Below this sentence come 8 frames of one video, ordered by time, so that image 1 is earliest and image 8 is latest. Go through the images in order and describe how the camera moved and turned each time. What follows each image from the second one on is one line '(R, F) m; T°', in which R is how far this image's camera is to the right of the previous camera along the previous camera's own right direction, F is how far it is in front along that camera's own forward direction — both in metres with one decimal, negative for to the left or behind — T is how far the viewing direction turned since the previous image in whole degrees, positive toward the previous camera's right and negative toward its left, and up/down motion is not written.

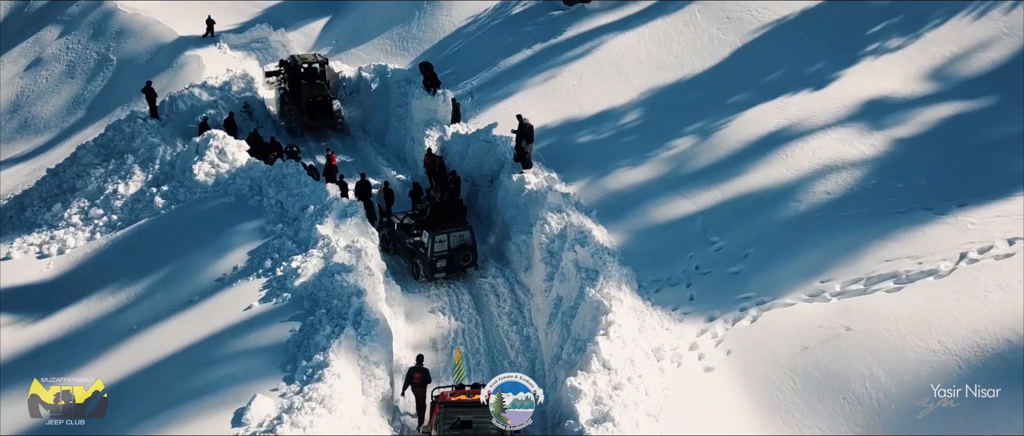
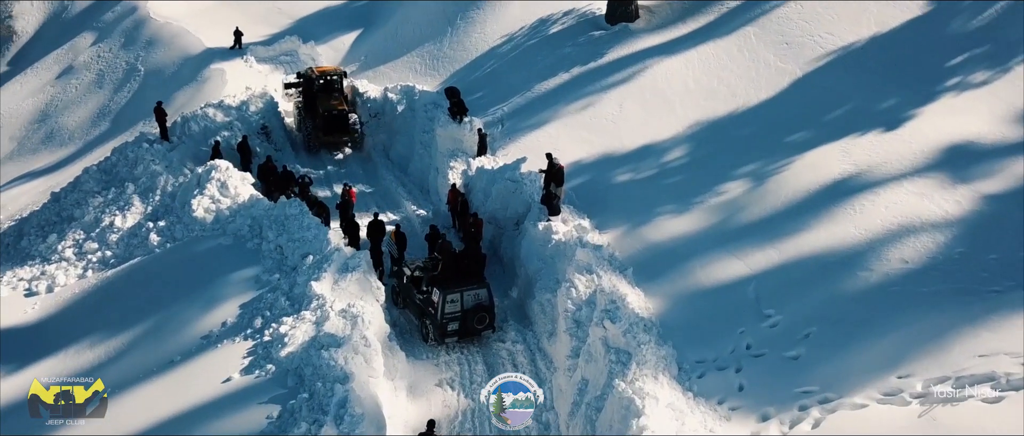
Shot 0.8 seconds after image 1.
(+0.3, +1.7) m; -3°
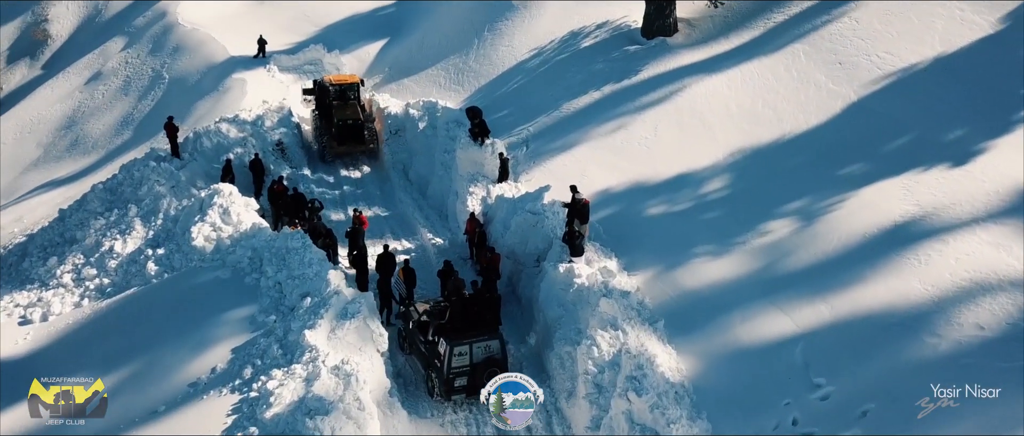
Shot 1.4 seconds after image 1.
(+0.3, +1.3) m; -3°
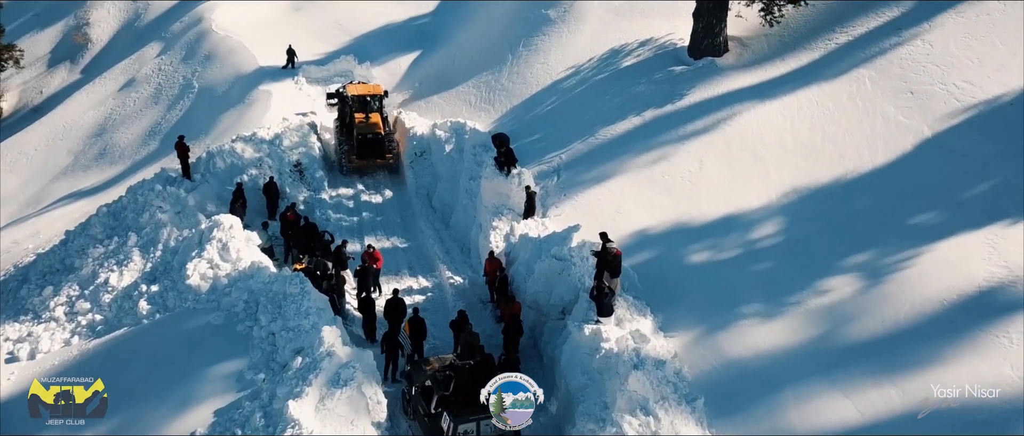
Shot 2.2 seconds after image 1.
(+0.3, +1.5) m; -3°
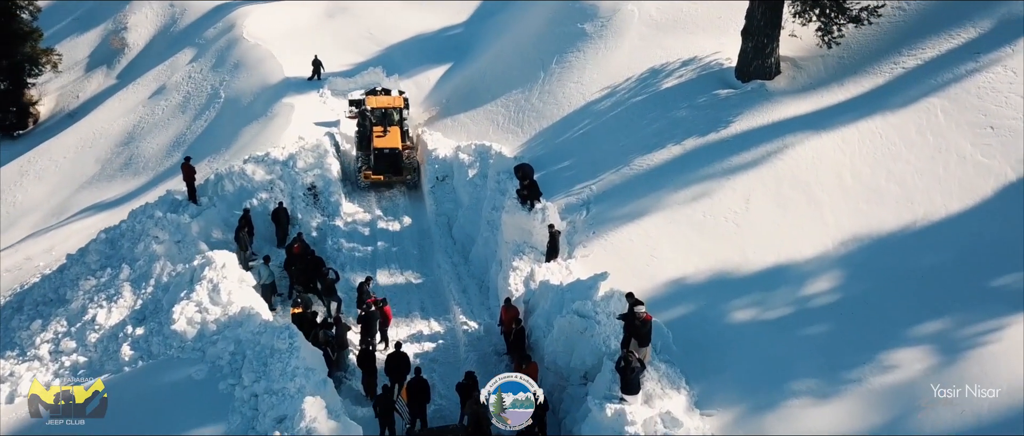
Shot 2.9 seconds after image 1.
(+0.3, +1.4) m; -3°
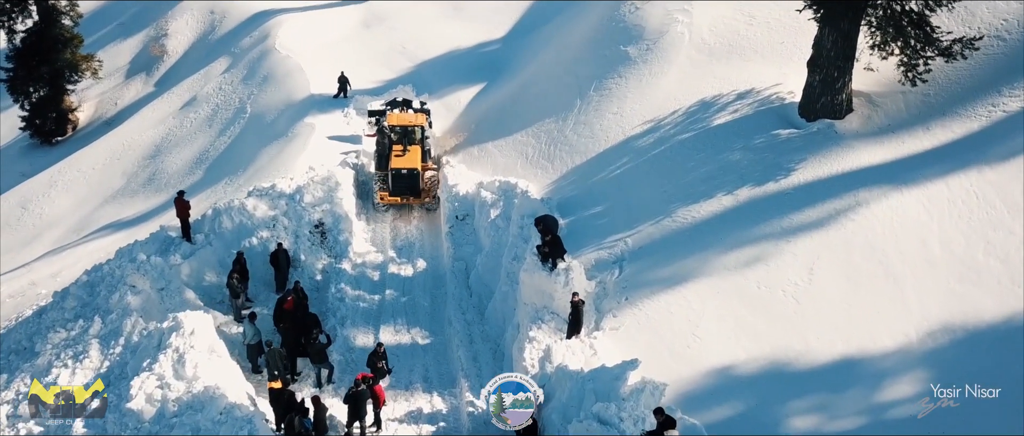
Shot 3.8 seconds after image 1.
(+0.5, +2.0) m; -4°
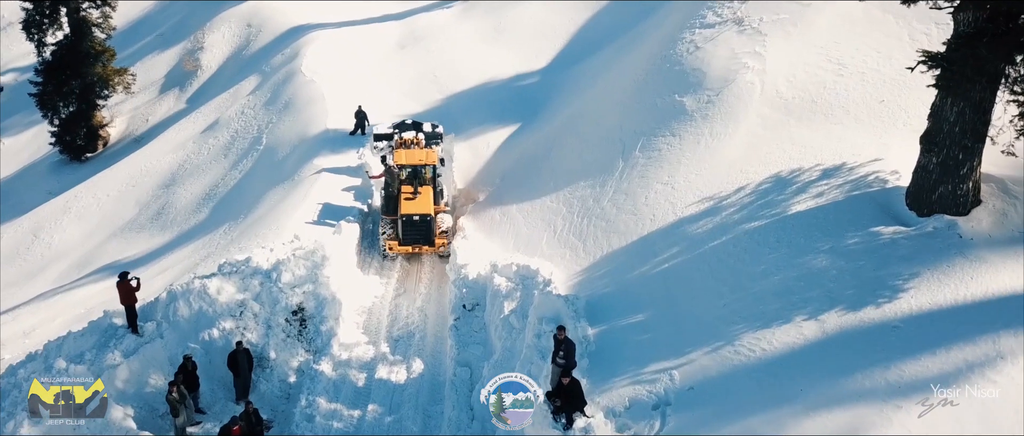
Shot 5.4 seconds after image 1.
(+0.6, +3.2) m; -4°
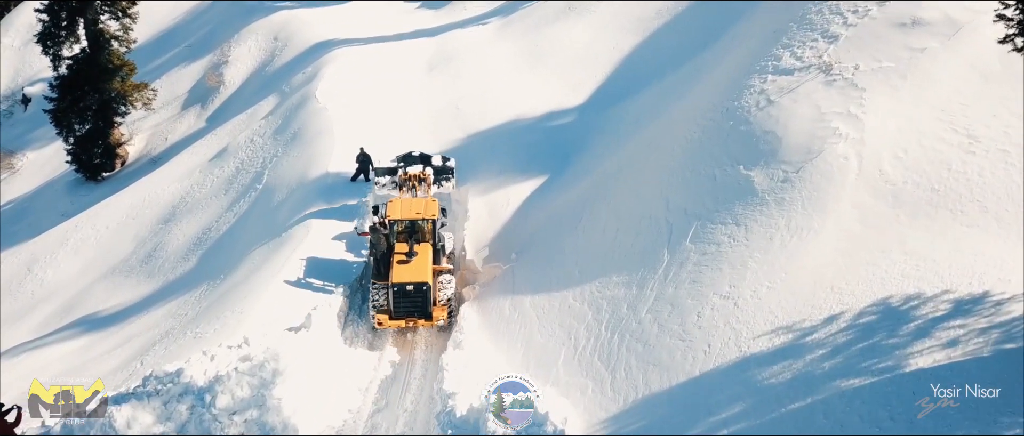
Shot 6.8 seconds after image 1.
(+0.6, +3.4) m; -4°
